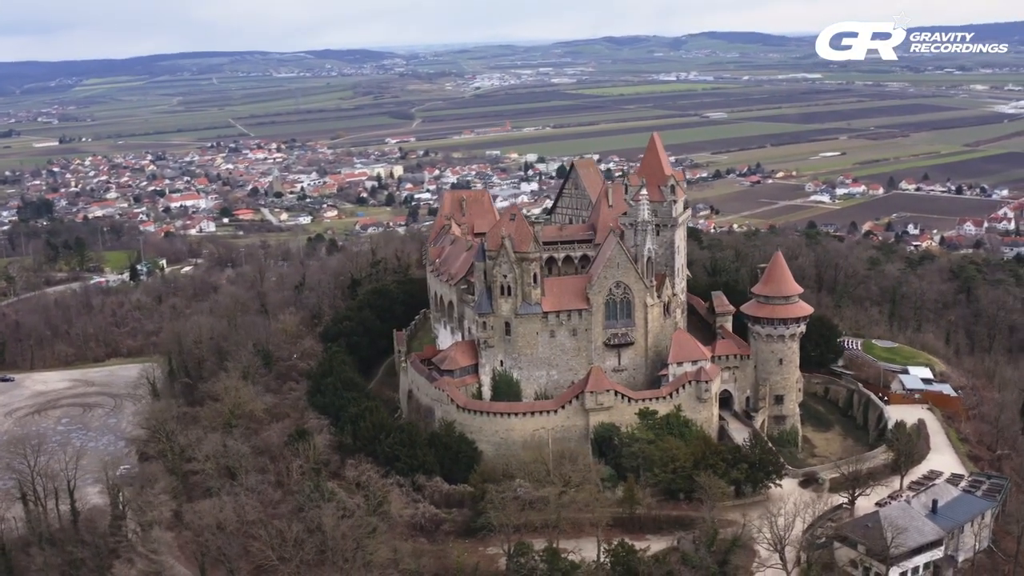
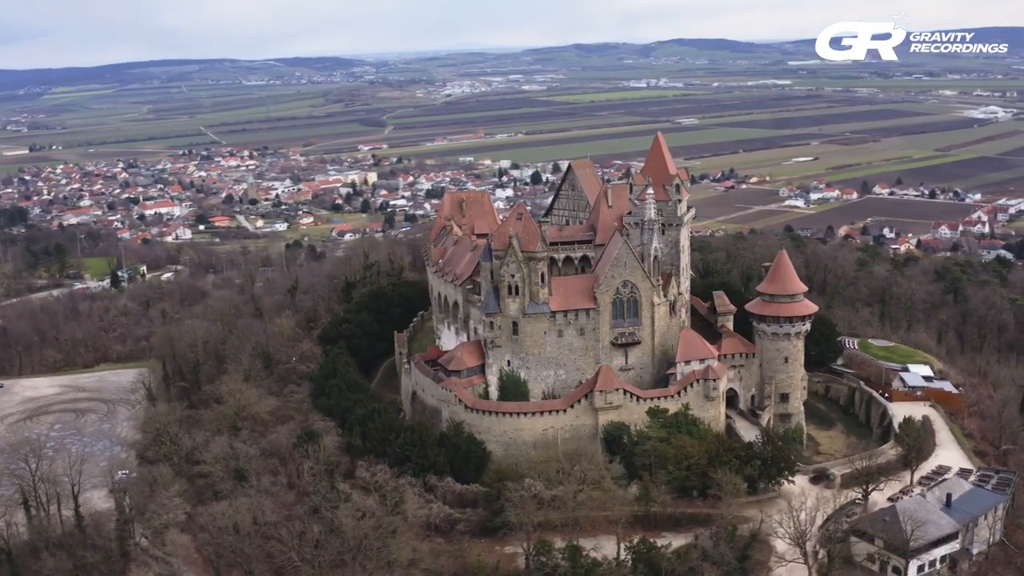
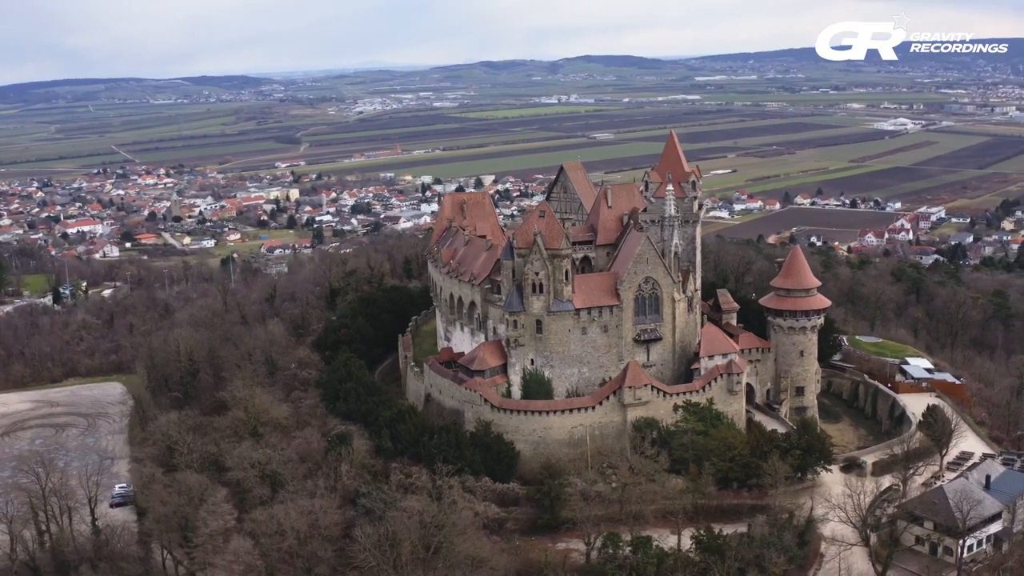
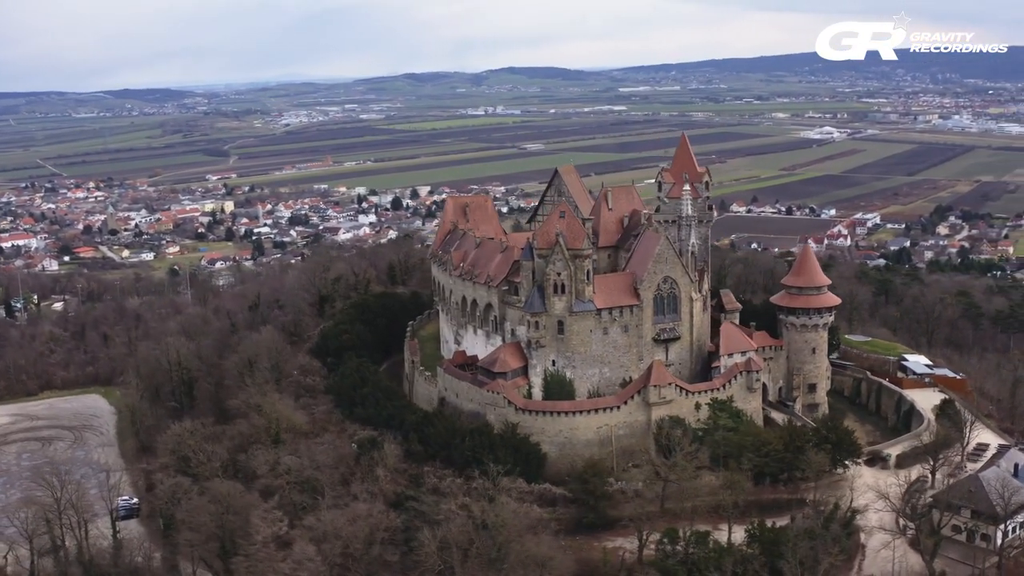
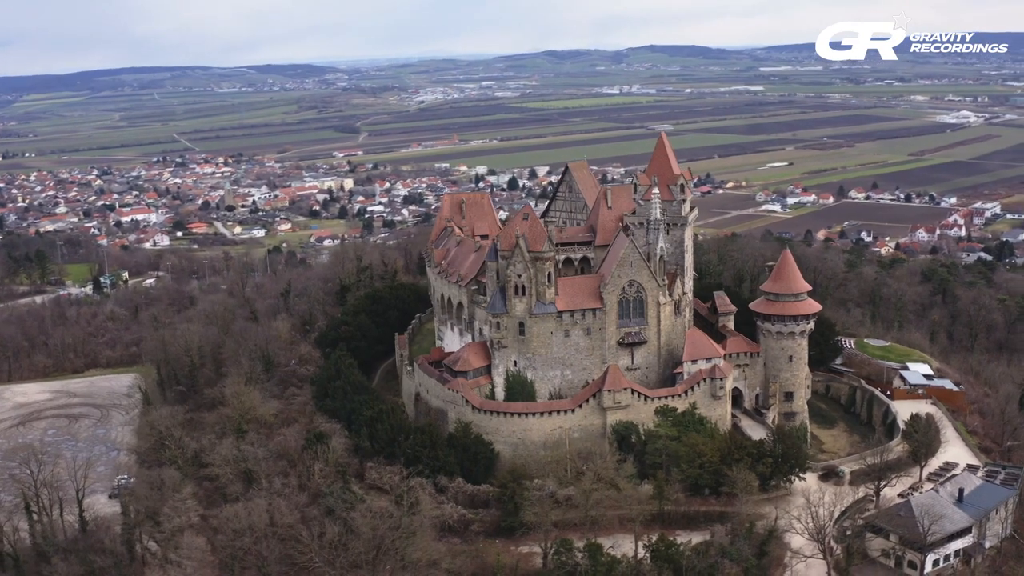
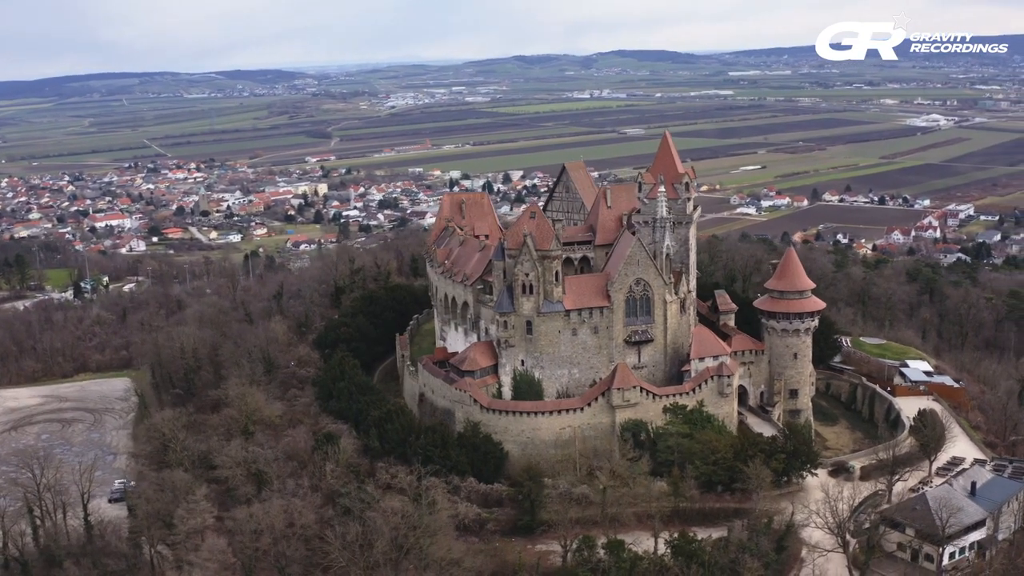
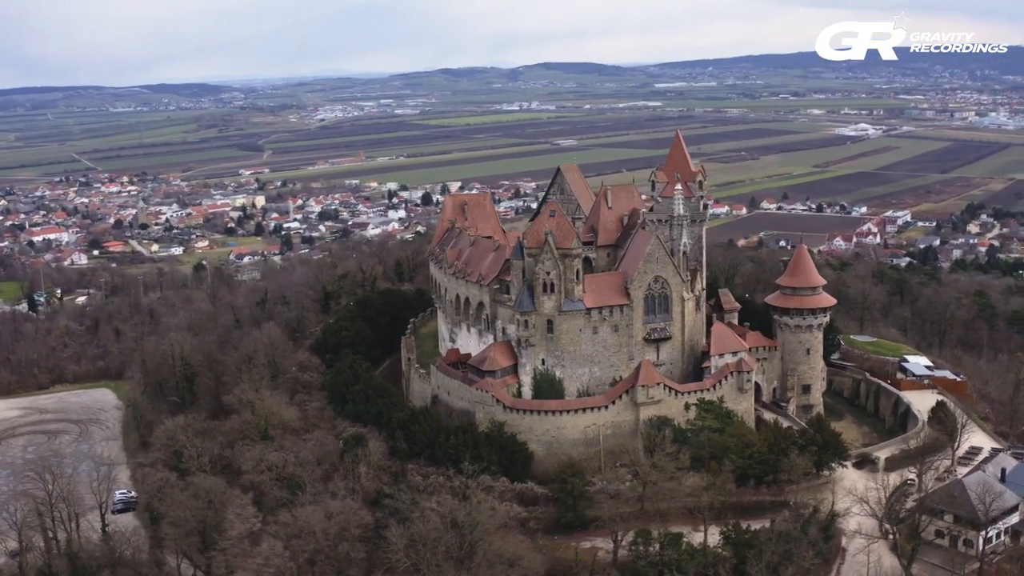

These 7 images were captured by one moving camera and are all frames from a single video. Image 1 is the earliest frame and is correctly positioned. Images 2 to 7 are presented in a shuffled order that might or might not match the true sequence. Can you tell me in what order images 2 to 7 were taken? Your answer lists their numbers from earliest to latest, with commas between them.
2, 5, 6, 3, 7, 4
